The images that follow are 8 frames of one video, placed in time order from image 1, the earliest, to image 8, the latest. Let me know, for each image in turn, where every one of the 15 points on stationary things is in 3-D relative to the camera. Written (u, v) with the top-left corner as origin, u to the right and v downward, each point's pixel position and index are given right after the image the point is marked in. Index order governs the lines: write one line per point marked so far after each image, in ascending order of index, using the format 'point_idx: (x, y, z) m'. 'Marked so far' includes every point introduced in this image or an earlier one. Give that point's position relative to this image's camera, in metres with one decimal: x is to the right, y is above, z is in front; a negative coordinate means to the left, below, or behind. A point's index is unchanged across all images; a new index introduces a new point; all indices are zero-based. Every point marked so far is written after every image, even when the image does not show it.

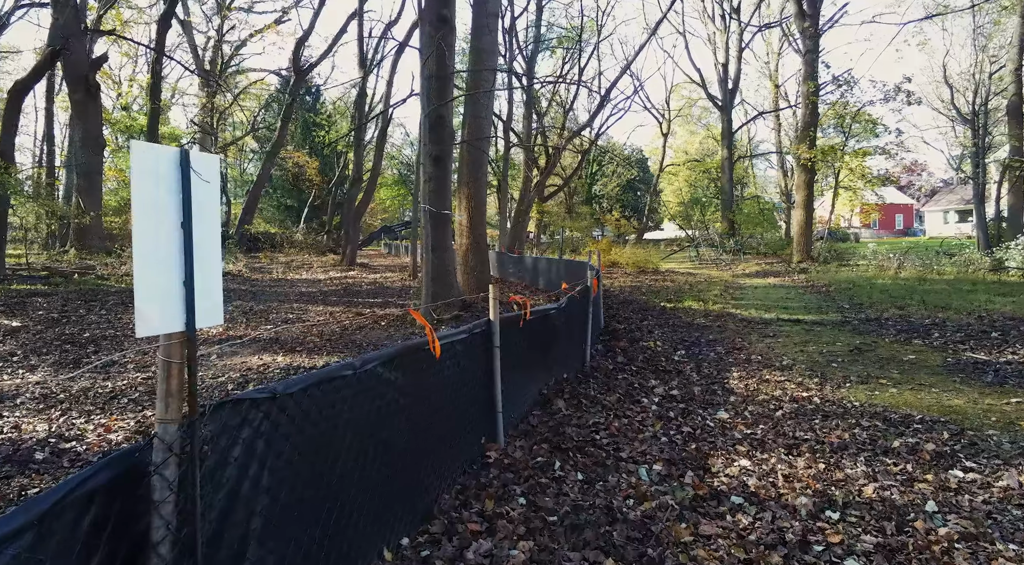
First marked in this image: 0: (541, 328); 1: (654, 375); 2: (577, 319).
0: (+0.3, -0.4, +5.7) m
1: (+1.5, -0.9, +6.8) m
2: (+0.7, -0.3, +7.0) m
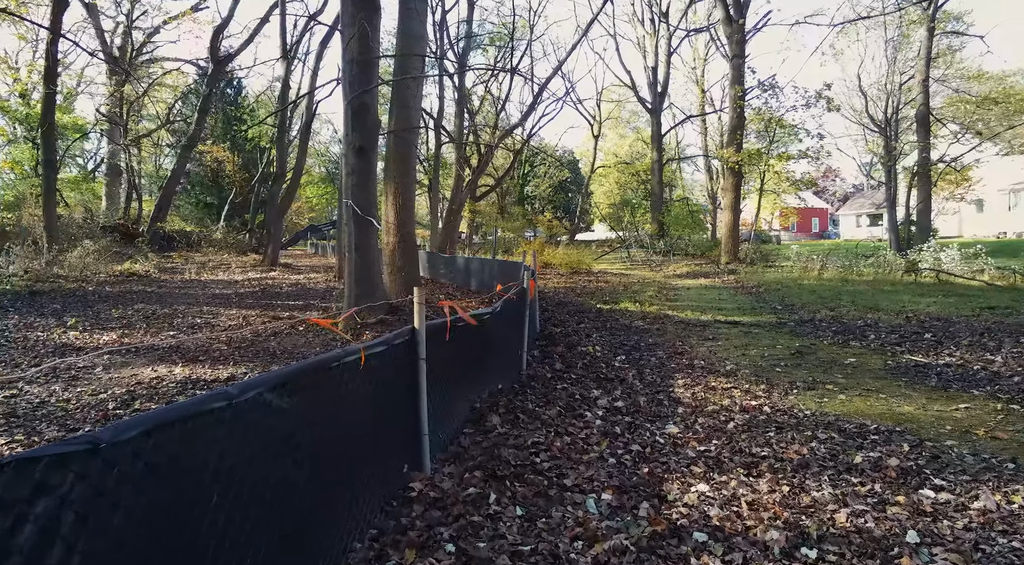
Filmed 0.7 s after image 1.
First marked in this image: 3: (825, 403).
0: (-0.3, -0.4, +5.1) m
1: (+0.8, -1.0, +6.3) m
2: (0.0, -0.4, +6.5) m
3: (+2.7, -1.0, +5.7) m
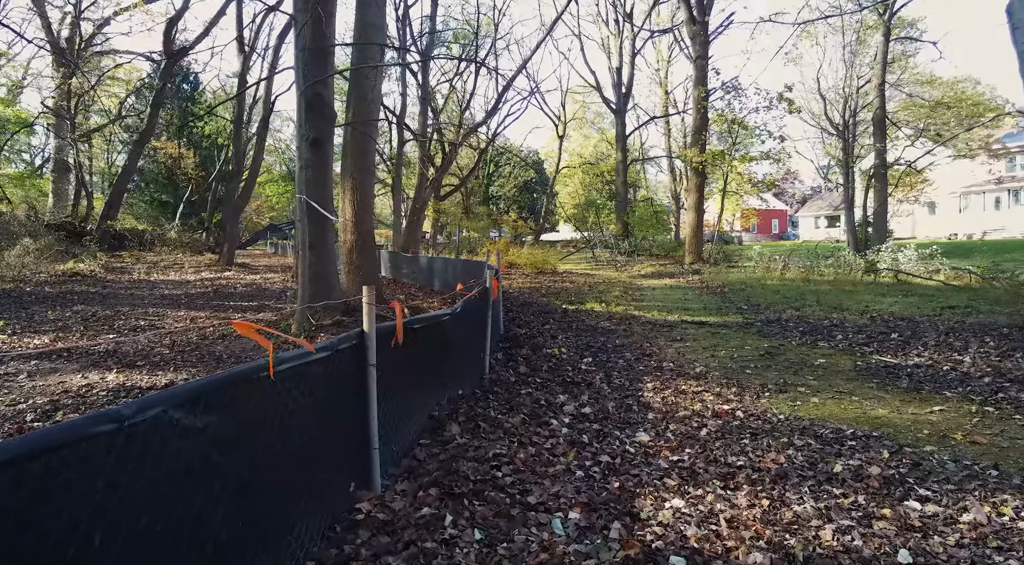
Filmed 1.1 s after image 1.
0: (-0.6, -0.4, +4.7) m
1: (+0.5, -0.9, +6.0) m
2: (-0.3, -0.4, +6.1) m
3: (+2.4, -1.0, +5.5) m
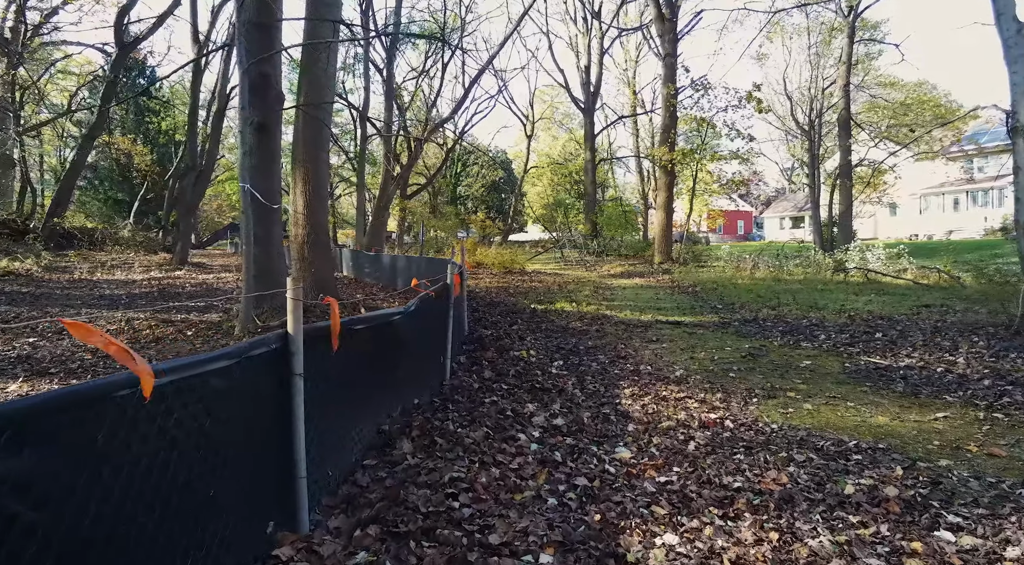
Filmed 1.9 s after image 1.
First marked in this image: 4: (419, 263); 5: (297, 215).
0: (-0.8, -0.4, +4.1) m
1: (+0.2, -0.9, +5.4) m
2: (-0.6, -0.3, +5.5) m
3: (+2.1, -1.0, +5.0) m
4: (-1.9, +0.4, +13.4) m
5: (-3.0, +0.9, +9.3) m
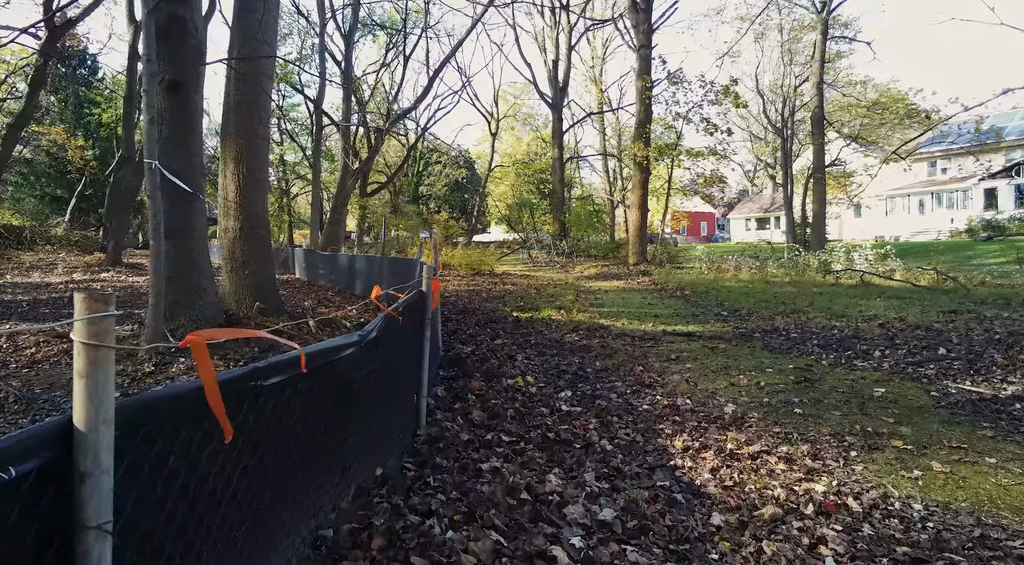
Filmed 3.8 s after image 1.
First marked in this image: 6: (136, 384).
0: (-0.7, -0.4, +2.4) m
1: (+0.2, -1.0, +3.7) m
2: (-0.6, -0.4, +3.8) m
3: (+2.2, -1.0, +3.4) m
4: (-2.3, +0.3, +11.6) m
5: (-3.2, +0.9, +7.4) m
6: (-3.0, -0.8, +5.3) m
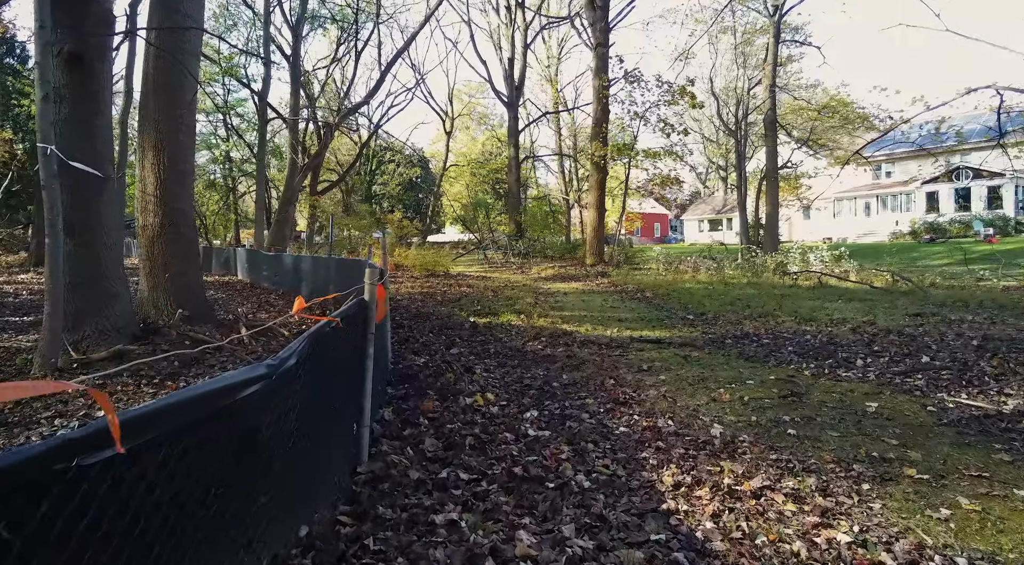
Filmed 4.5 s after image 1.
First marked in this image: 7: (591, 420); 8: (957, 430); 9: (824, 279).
0: (-0.8, -0.4, +1.7) m
1: (0.0, -1.0, +3.1) m
2: (-0.8, -0.4, +3.1) m
3: (+2.0, -1.1, +2.9) m
4: (-3.0, +0.3, +10.8) m
5: (-3.6, +0.8, +6.6) m
6: (-3.2, -0.9, +4.4) m
7: (+0.5, -0.9, +4.6) m
8: (+2.9, -1.0, +4.3) m
9: (+8.8, +0.1, +18.6) m
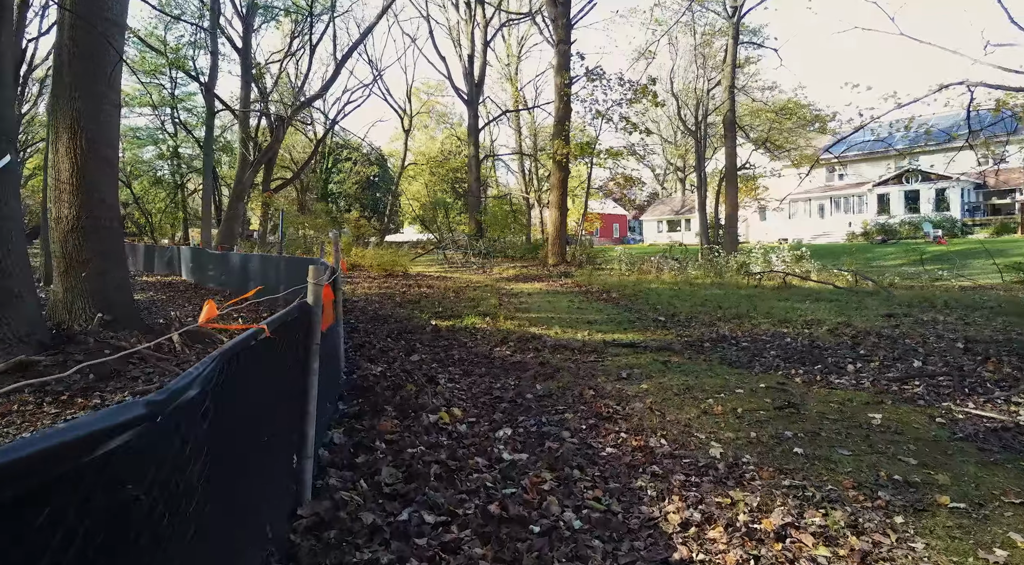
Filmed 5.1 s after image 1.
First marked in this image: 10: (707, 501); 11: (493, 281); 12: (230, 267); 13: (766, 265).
0: (-0.8, -0.4, +1.0) m
1: (-0.1, -1.0, +2.5) m
2: (-0.9, -0.4, +2.5) m
3: (+1.9, -1.1, +2.5) m
4: (-3.5, +0.3, +10.0) m
5: (-3.9, +0.8, +5.8) m
6: (-3.4, -0.9, +3.6) m
7: (+0.4, -0.9, +4.0) m
8: (+2.7, -1.0, +3.9) m
9: (+7.7, +0.1, +18.6) m
10: (+0.9, -1.0, +3.0) m
11: (-0.5, 0.0, +18.8) m
12: (-5.5, +0.3, +12.9) m
13: (+7.4, +0.5, +19.1) m
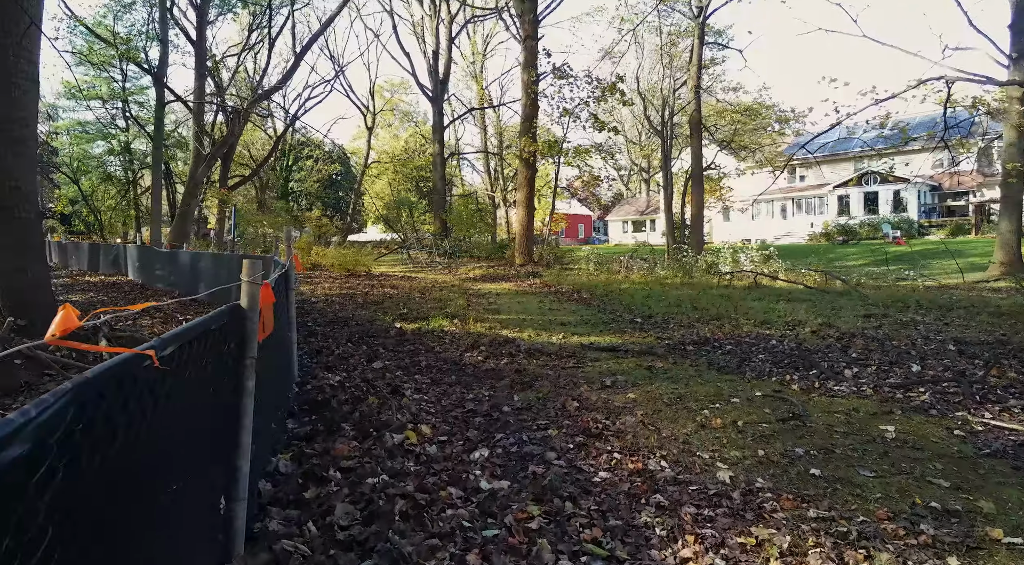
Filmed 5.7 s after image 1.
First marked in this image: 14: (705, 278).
0: (-0.7, -0.4, +0.4) m
1: (-0.1, -1.0, +2.0) m
2: (-0.9, -0.4, +1.9) m
3: (+1.9, -1.1, +2.0) m
4: (-4.0, +0.3, +9.2) m
5: (-4.1, +0.8, +5.0) m
6: (-3.5, -0.9, +2.9) m
7: (+0.3, -0.9, +3.5) m
8: (+2.6, -0.9, +3.5) m
9: (+6.8, +0.1, +18.4) m
10: (+0.8, -1.0, +2.5) m
11: (-1.4, 0.0, +18.2) m
12: (-6.1, +0.3, +12.1) m
13: (+6.5, +0.5, +19.0) m
14: (+5.6, +0.1, +18.9) m
